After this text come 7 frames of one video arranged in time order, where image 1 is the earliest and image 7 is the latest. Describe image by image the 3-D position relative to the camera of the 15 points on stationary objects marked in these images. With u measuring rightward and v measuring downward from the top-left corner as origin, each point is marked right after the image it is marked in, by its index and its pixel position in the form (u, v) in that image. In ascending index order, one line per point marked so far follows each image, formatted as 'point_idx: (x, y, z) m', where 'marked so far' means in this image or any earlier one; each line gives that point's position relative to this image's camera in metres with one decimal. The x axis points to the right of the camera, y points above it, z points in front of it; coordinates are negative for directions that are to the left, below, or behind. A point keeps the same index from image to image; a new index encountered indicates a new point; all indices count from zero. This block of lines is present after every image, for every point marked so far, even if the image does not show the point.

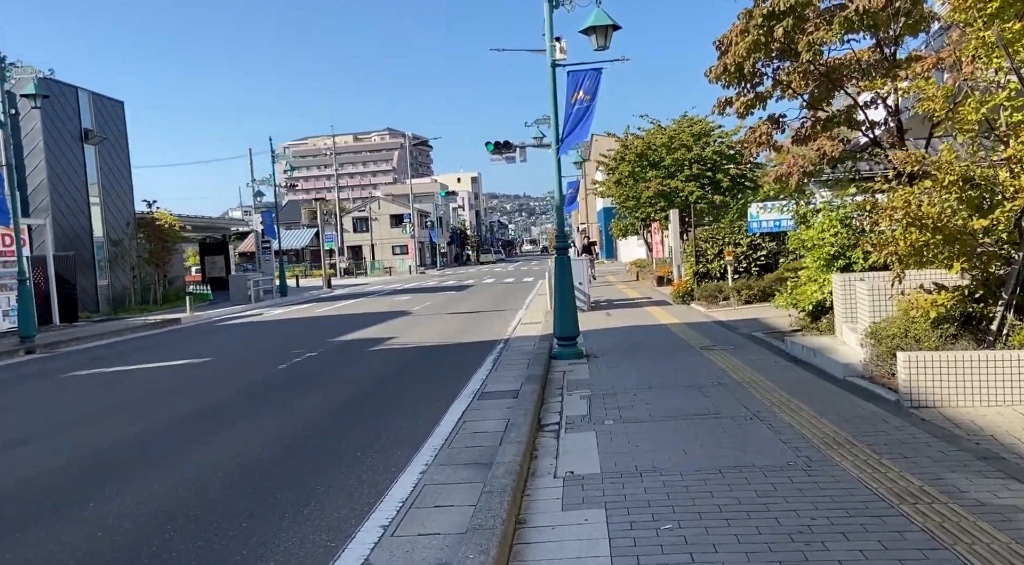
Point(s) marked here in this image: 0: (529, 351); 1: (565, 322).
0: (+0.3, -1.1, +14.7) m
1: (+0.7, -0.5, +12.6) m
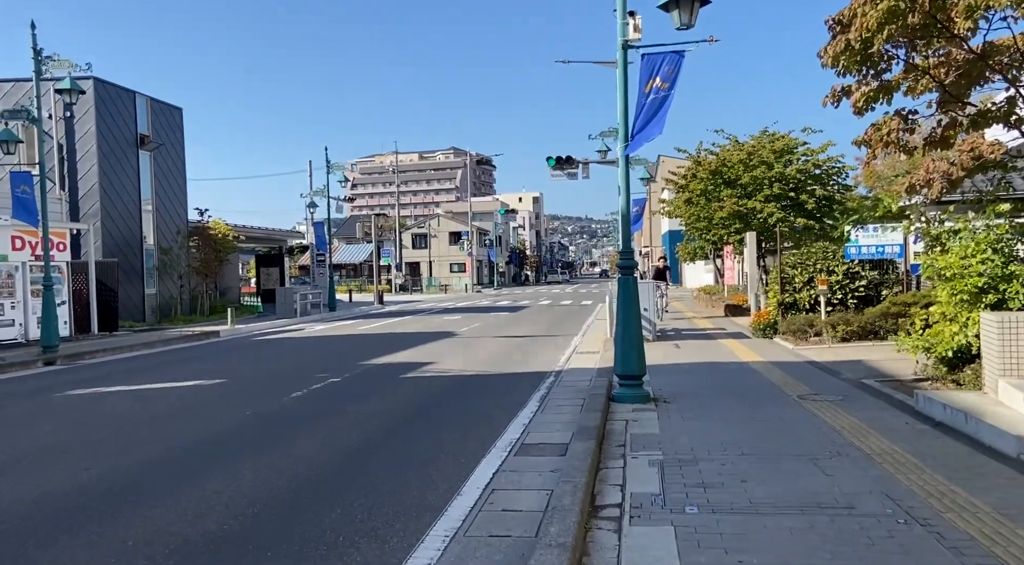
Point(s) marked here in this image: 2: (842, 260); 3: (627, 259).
0: (+1.1, -1.4, +12.4) m
1: (+1.4, -0.9, +10.3) m
2: (+6.8, +0.5, +18.3) m
3: (+1.4, +0.3, +10.8) m
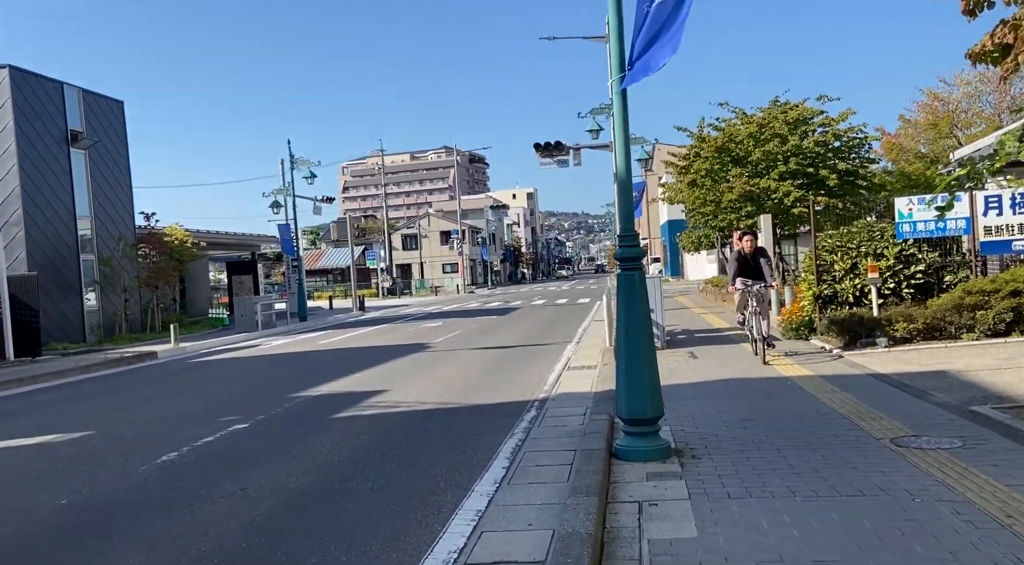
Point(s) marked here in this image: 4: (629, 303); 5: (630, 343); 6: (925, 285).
0: (+0.7, -1.4, +9.0) m
1: (+1.0, -0.8, +6.9) m
2: (+6.3, +0.7, +14.9) m
3: (+0.9, +0.3, +7.4) m
4: (+0.9, -0.2, +7.3) m
5: (+0.9, -0.5, +7.1) m
6: (+6.8, 0.0, +14.8) m
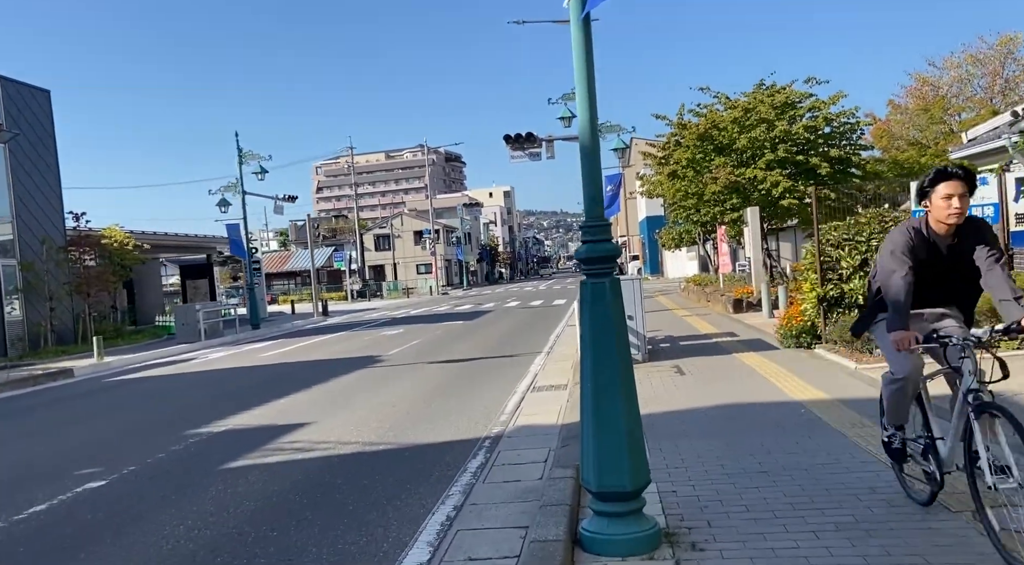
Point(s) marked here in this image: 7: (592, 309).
0: (+0.2, -1.5, +6.8) m
1: (+0.5, -0.9, +4.7) m
2: (+5.7, +0.7, +12.8) m
3: (+0.5, +0.2, +5.2) m
4: (+0.5, -0.2, +5.1) m
5: (+0.5, -0.5, +4.9) m
6: (+6.2, 0.0, +12.7) m
7: (+0.4, -0.1, +5.1) m
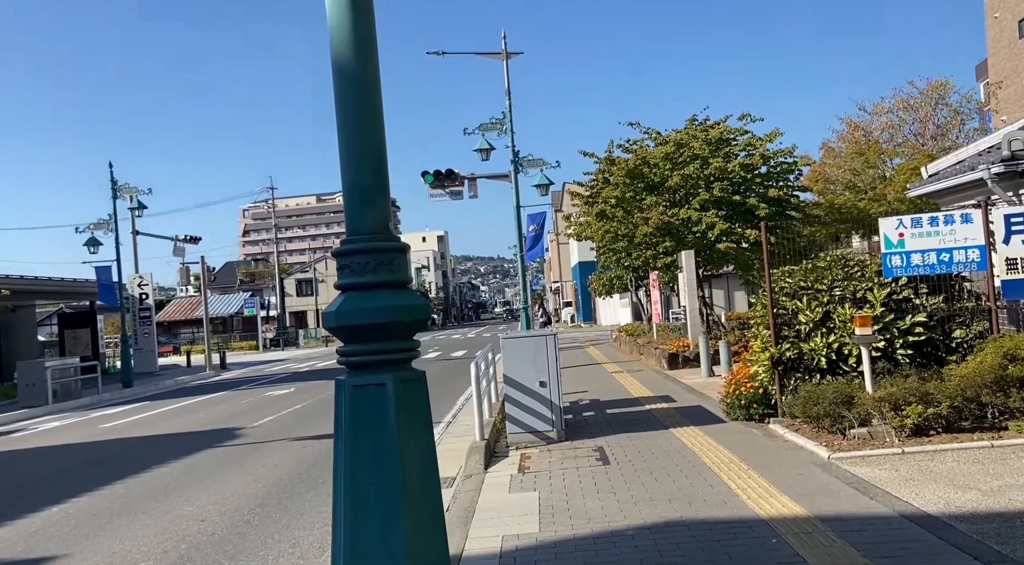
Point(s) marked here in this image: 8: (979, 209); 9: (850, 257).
0: (-0.7, -1.9, +3.9) m
1: (-0.3, -1.2, +1.9) m
2: (+4.3, 0.0, +10.4) m
3: (-0.4, -0.1, +2.4) m
4: (-0.4, -0.5, +2.3) m
5: (-0.3, -0.8, +2.1) m
6: (+4.8, -0.7, +10.3) m
7: (-0.4, -0.4, +2.3) m
8: (+5.3, +0.8, +10.0) m
9: (+4.1, +0.3, +10.8) m
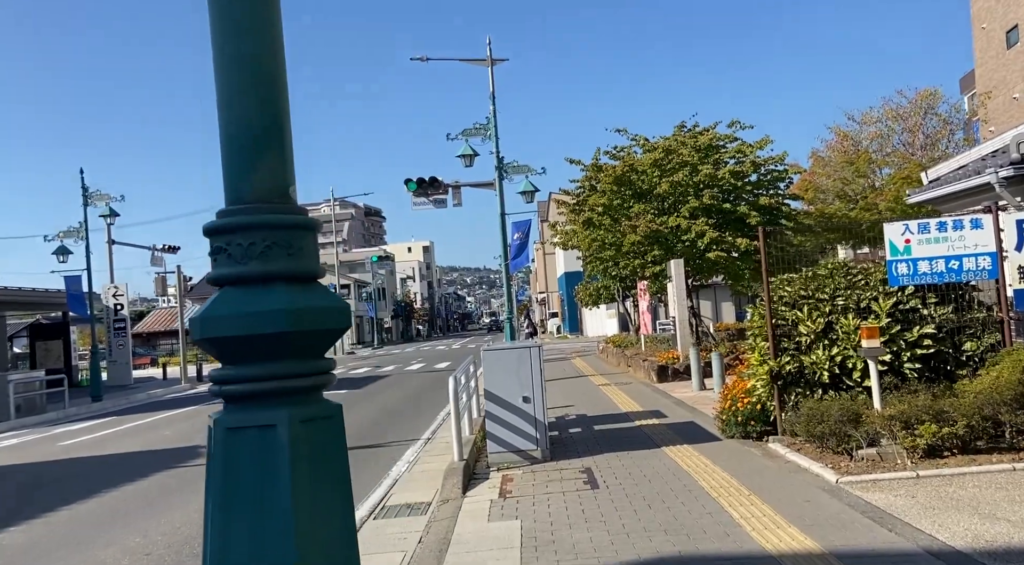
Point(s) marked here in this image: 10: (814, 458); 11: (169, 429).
0: (-0.8, -1.9, +3.2) m
1: (-0.3, -1.2, +1.2) m
2: (+4.1, -0.1, +9.8) m
3: (-0.5, -0.1, +1.7) m
4: (-0.4, -0.5, +1.6) m
5: (-0.4, -0.8, +1.4) m
6: (+4.6, -0.8, +9.7) m
7: (-0.5, -0.4, +1.6) m
8: (+5.1, +0.7, +9.4) m
9: (+3.9, +0.2, +10.2) m
10: (+2.9, -1.7, +8.7) m
11: (-6.6, -2.8, +17.1) m
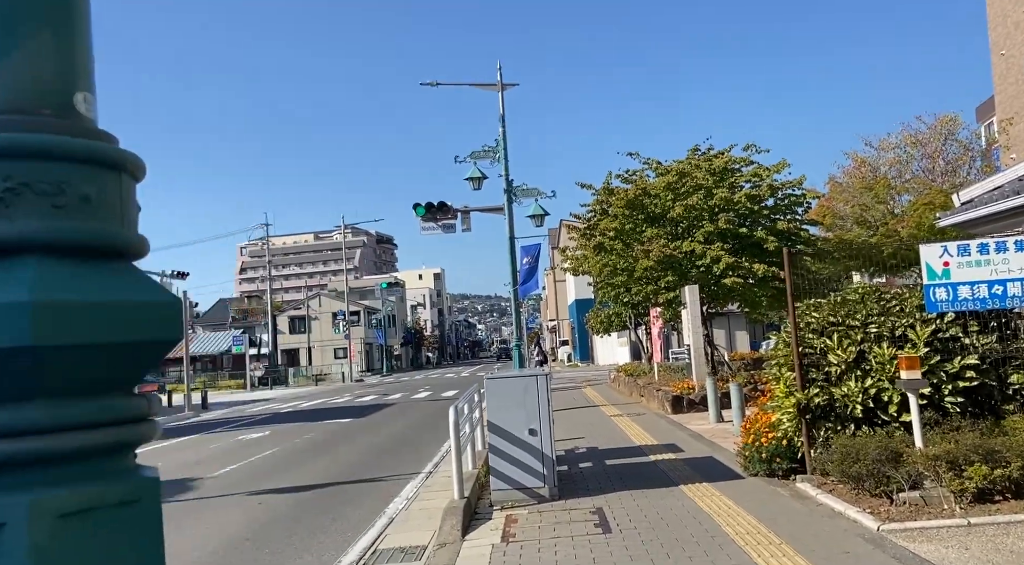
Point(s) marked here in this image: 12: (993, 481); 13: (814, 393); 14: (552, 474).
0: (-0.9, -1.9, +2.4) m
1: (-0.4, -1.1, +0.4) m
2: (+4.1, -0.3, +9.0) m
3: (-0.5, 0.0, +1.0) m
4: (-0.5, -0.5, +0.9) m
5: (-0.5, -0.8, +0.7) m
6: (+4.6, -1.1, +8.9) m
7: (-0.5, -0.4, +0.9) m
8: (+5.1, +0.5, +8.6) m
9: (+3.9, -0.1, +9.4) m
10: (+3.0, -1.9, +7.9) m
11: (-6.5, -3.2, +16.4) m
12: (+3.9, -1.6, +7.2) m
13: (+3.1, -1.1, +9.2) m
14: (+0.4, -2.0, +9.5) m
